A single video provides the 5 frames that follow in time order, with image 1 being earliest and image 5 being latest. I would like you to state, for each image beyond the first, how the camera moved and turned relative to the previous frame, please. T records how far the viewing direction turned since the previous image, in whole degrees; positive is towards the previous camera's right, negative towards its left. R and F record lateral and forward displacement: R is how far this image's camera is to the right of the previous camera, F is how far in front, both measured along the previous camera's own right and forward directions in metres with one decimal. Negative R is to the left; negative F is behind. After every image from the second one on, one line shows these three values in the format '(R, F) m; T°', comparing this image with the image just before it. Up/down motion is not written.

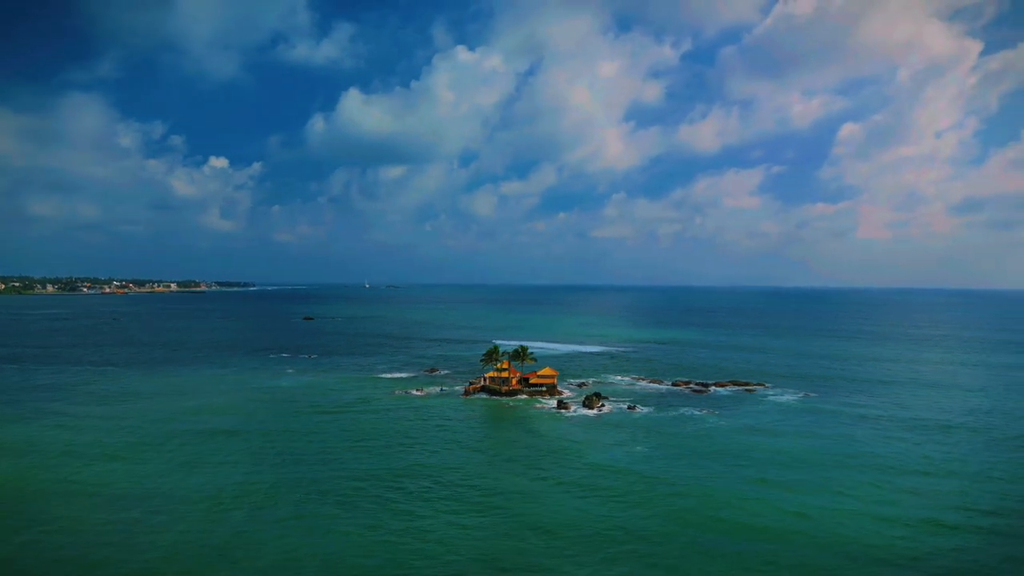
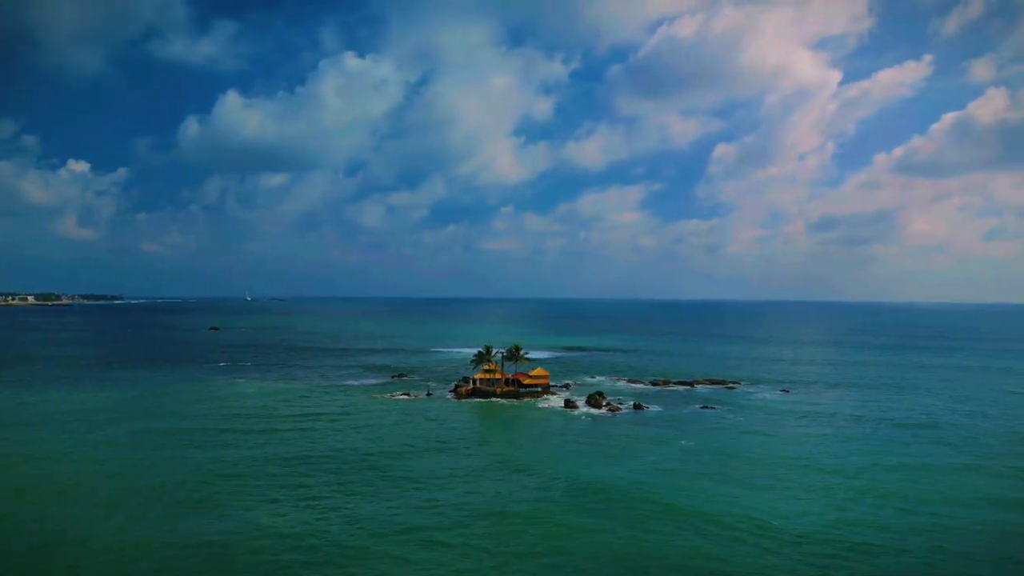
(-7.6, +3.8) m; +8°
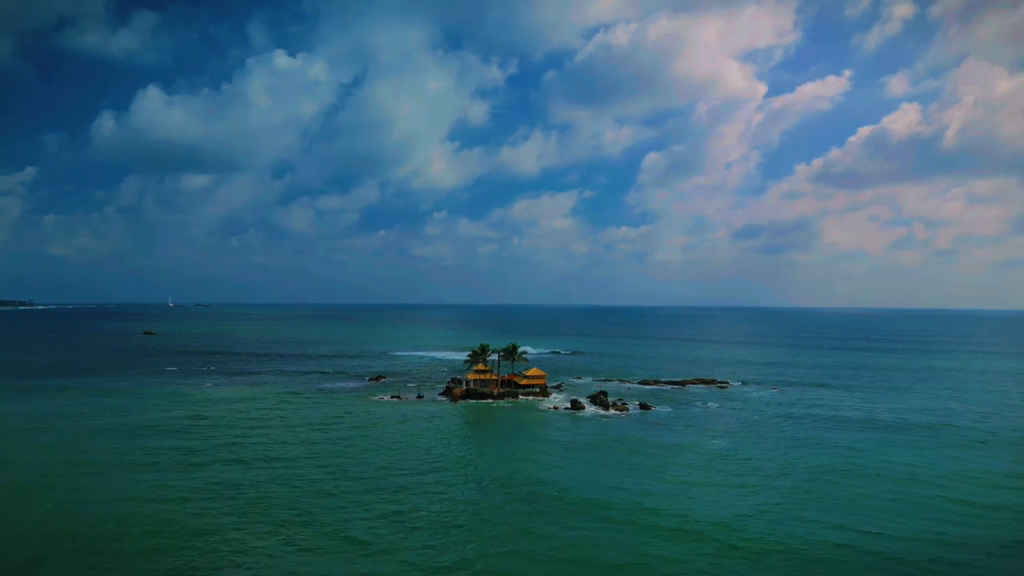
(-4.7, +3.4) m; +5°
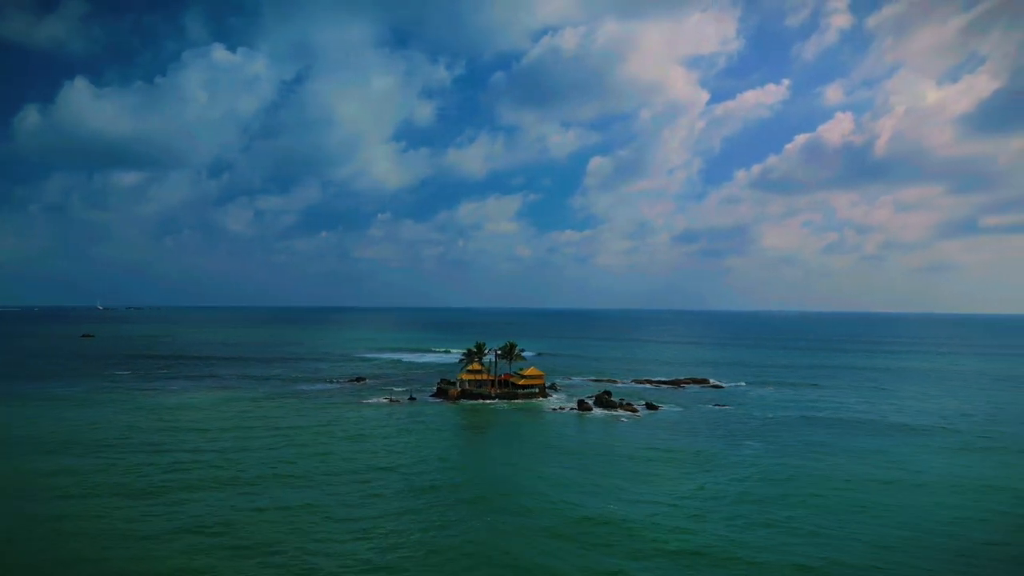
(-3.9, +3.1) m; +4°
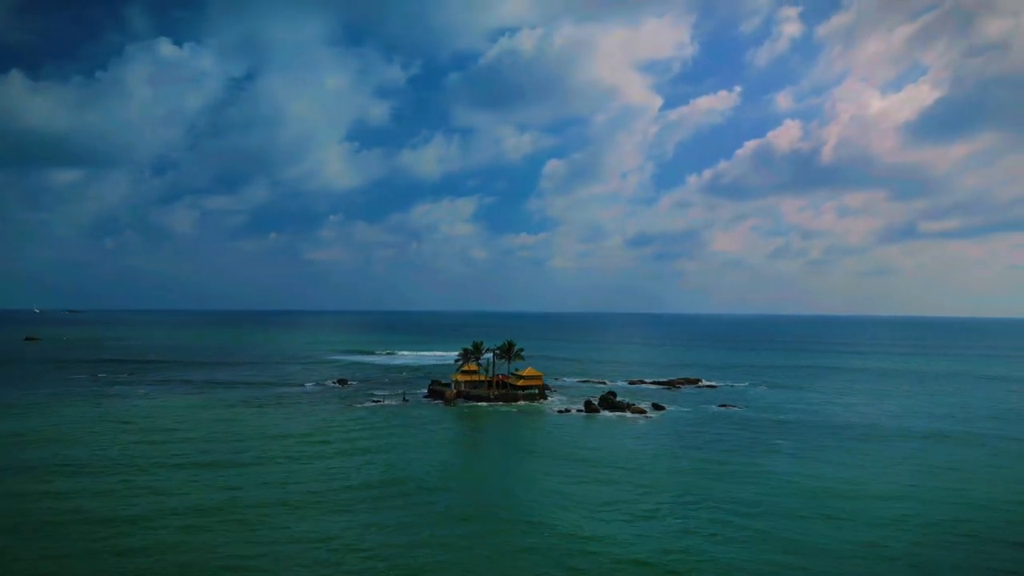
(-3.2, +2.5) m; +4°
